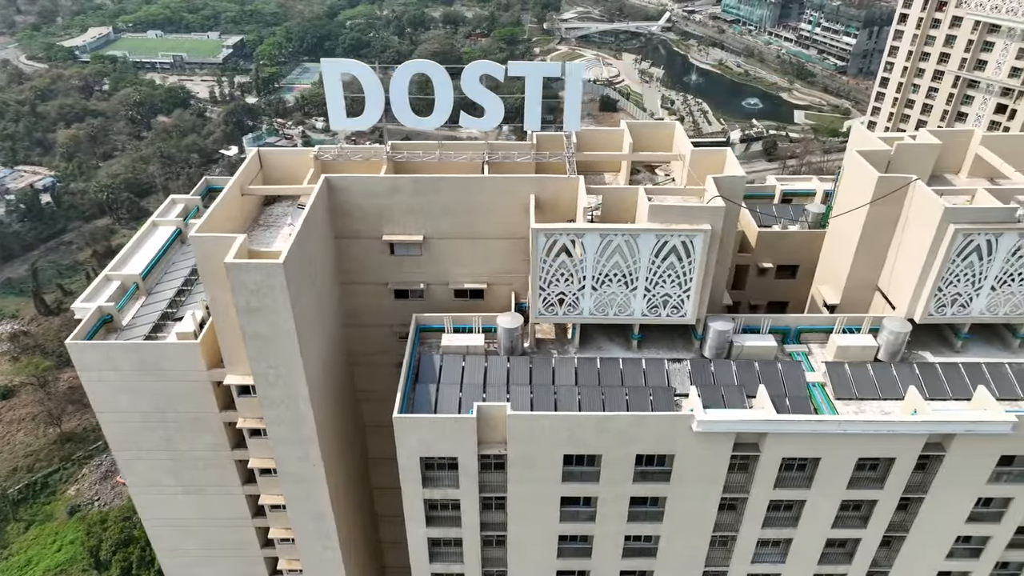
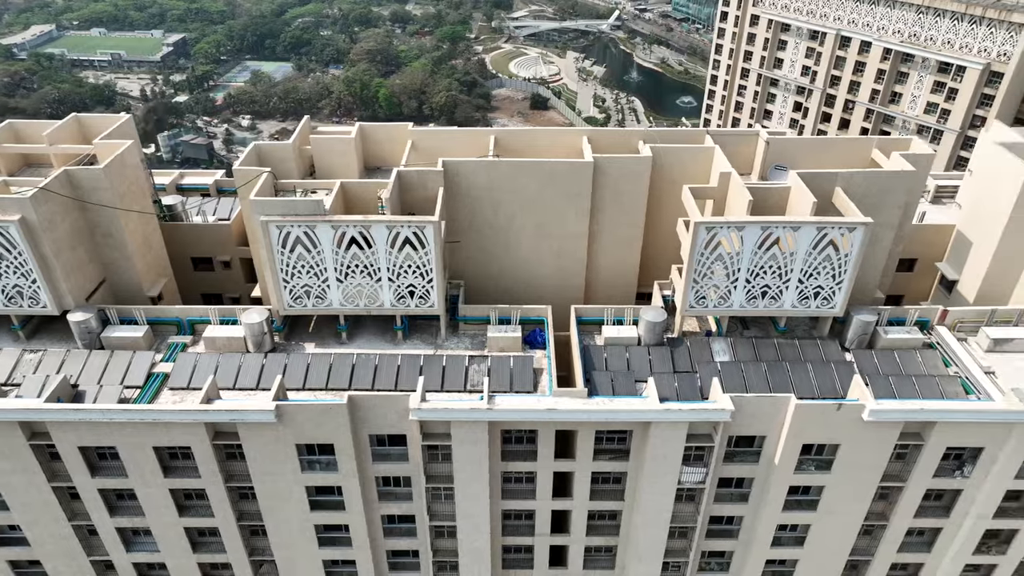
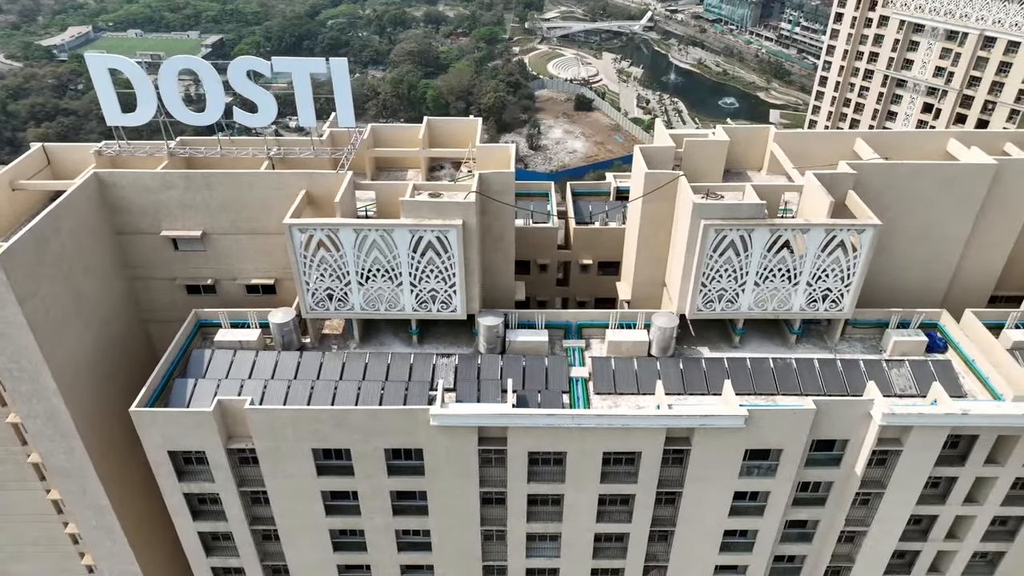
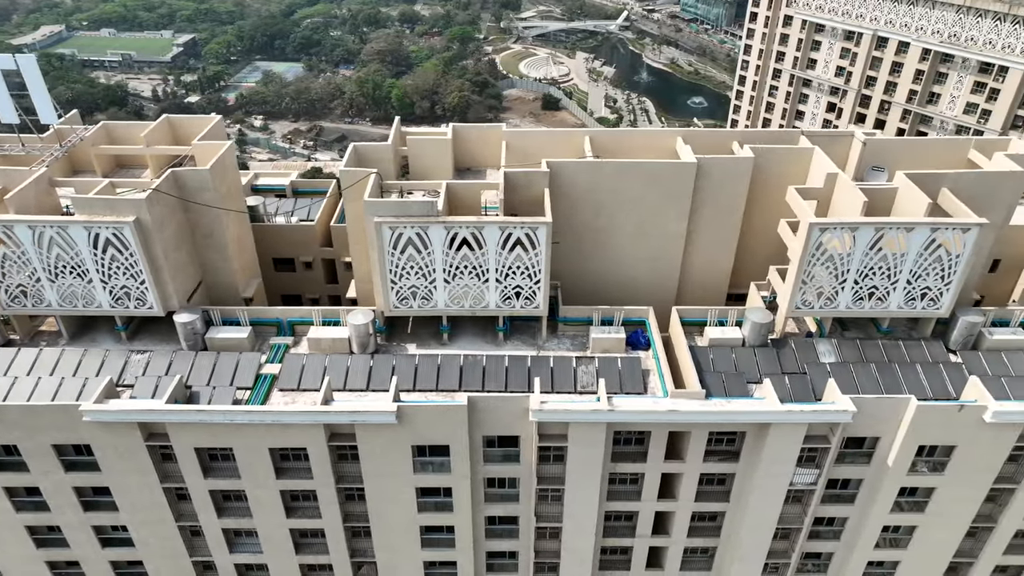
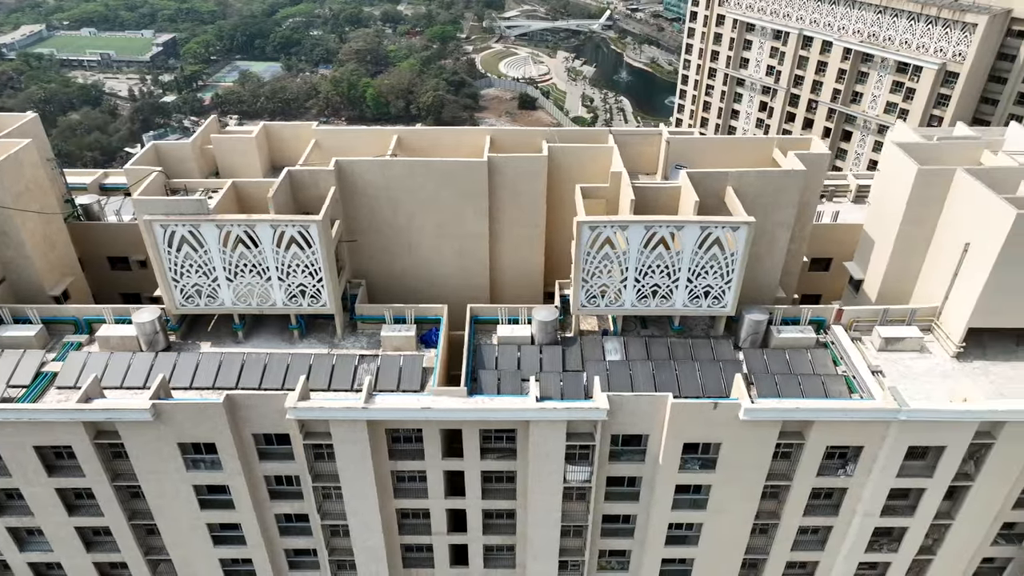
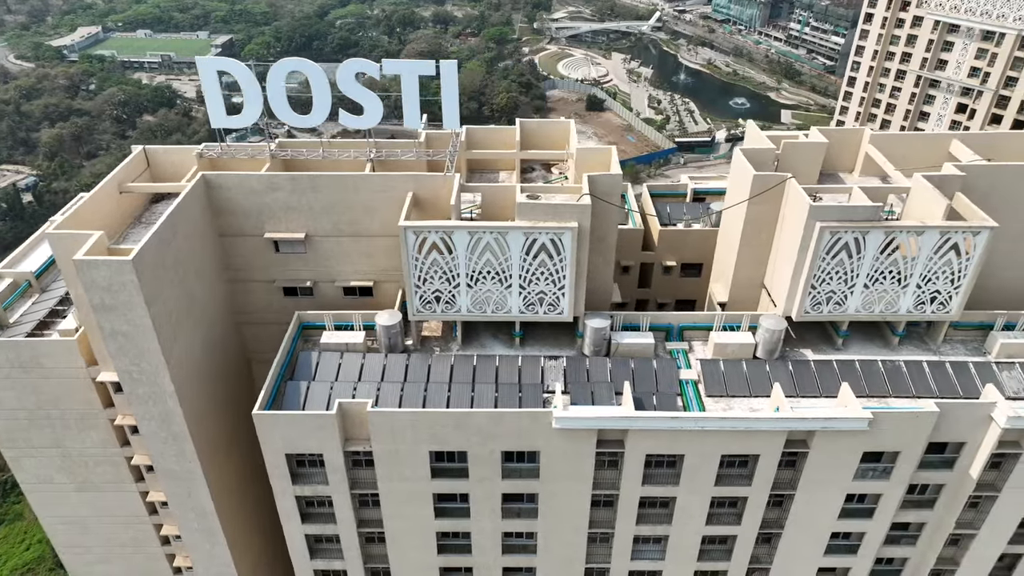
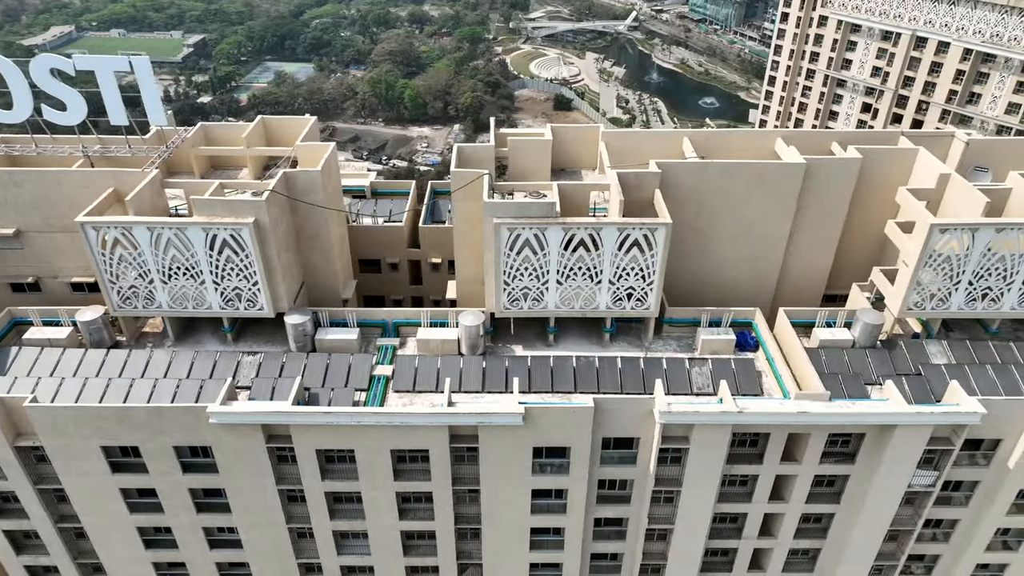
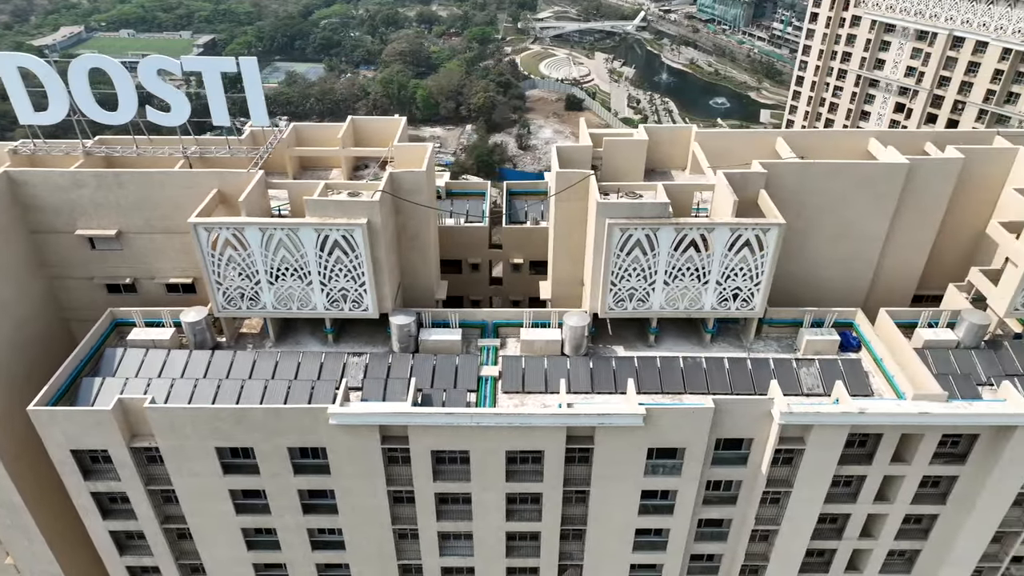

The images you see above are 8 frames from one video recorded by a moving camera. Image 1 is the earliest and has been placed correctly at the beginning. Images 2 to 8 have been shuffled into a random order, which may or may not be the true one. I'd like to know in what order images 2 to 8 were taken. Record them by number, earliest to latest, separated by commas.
6, 3, 8, 7, 4, 2, 5
